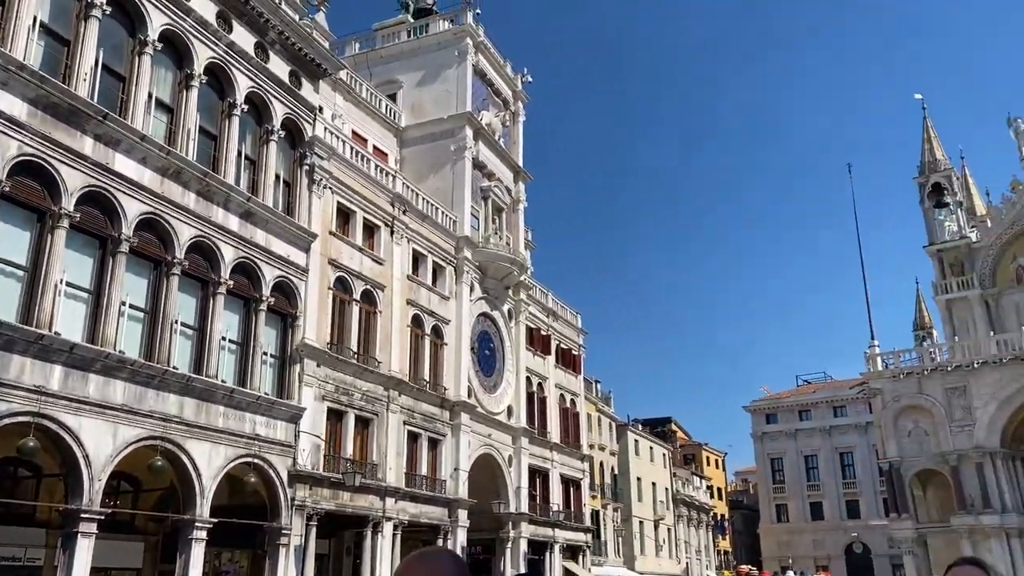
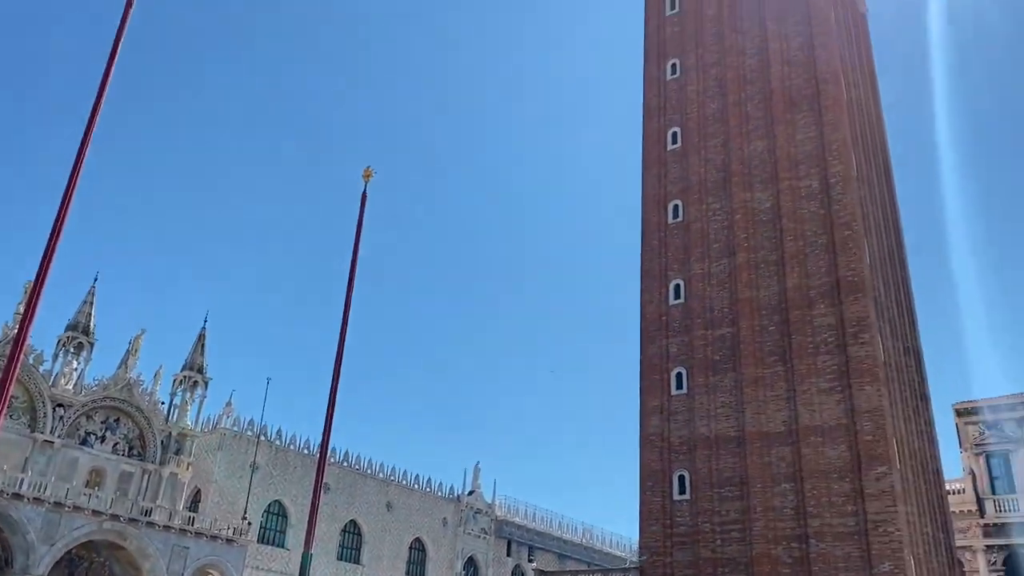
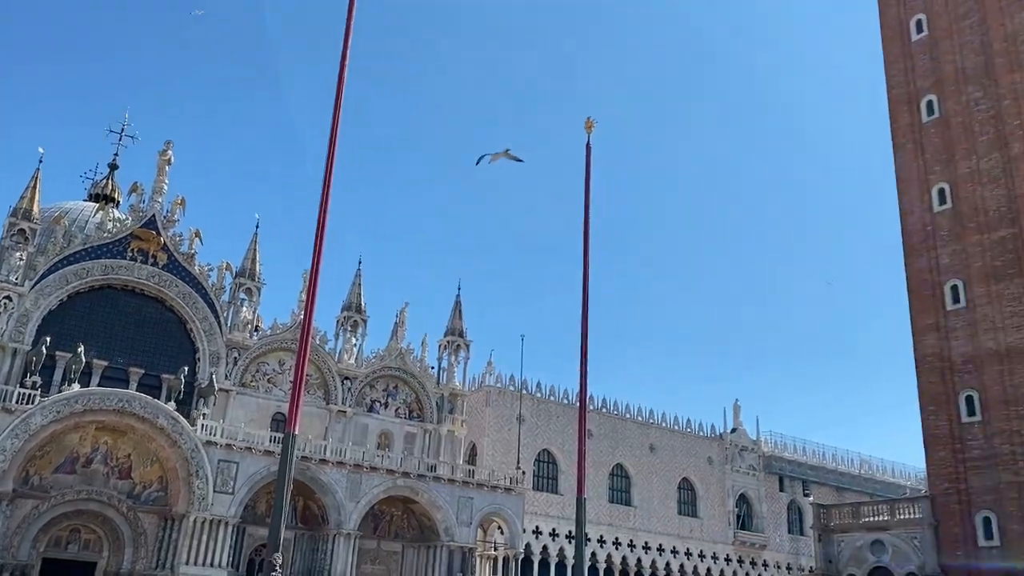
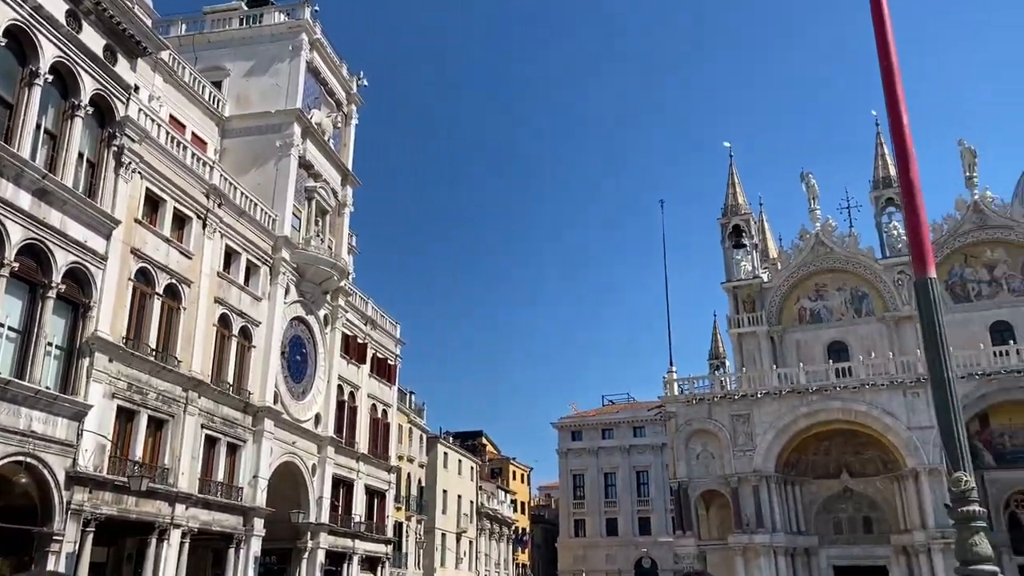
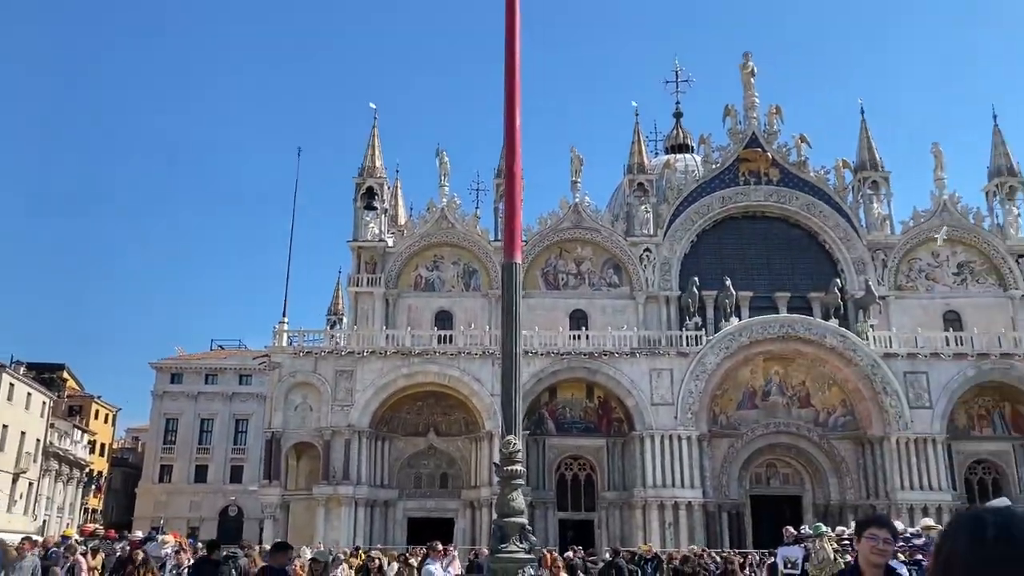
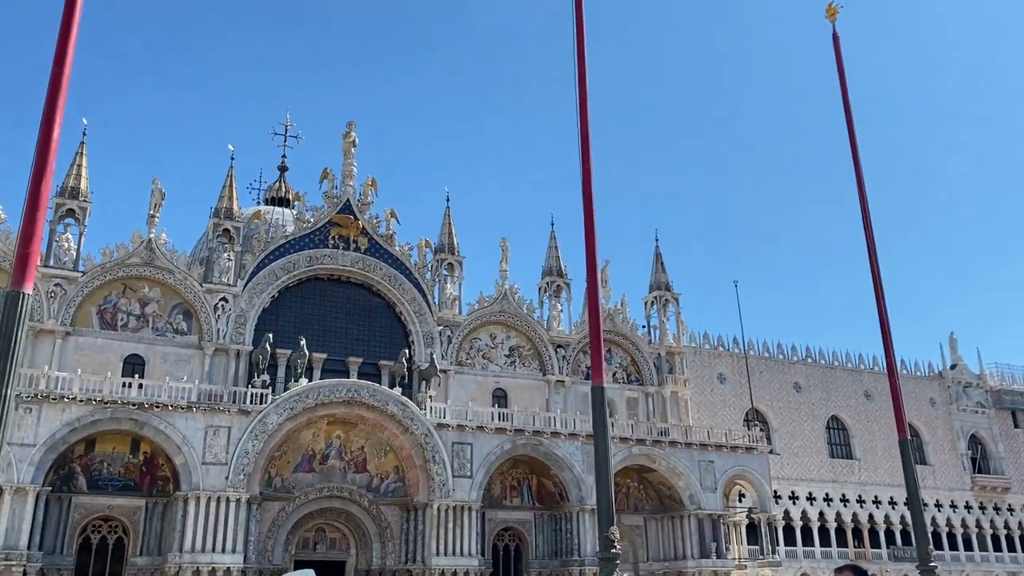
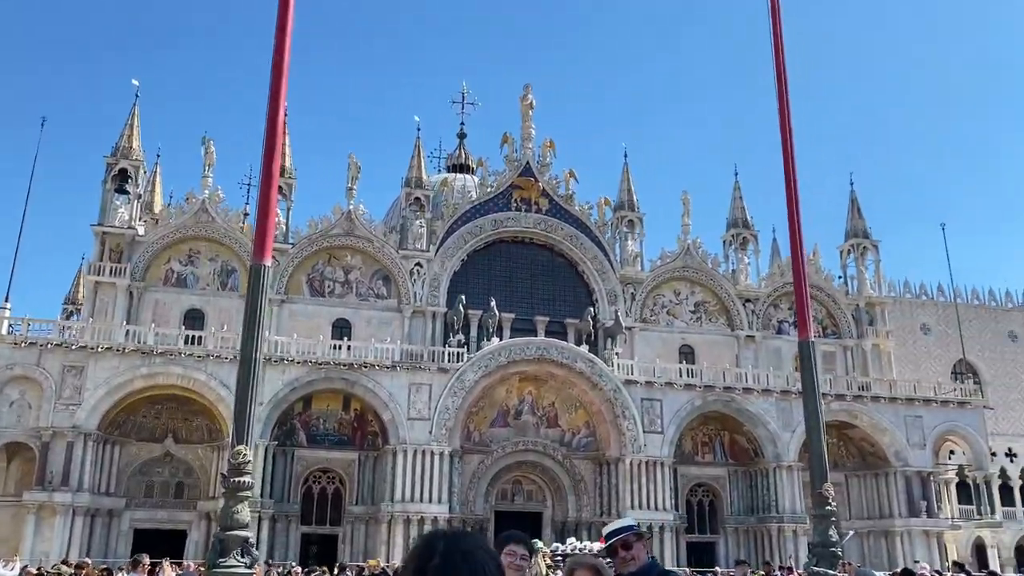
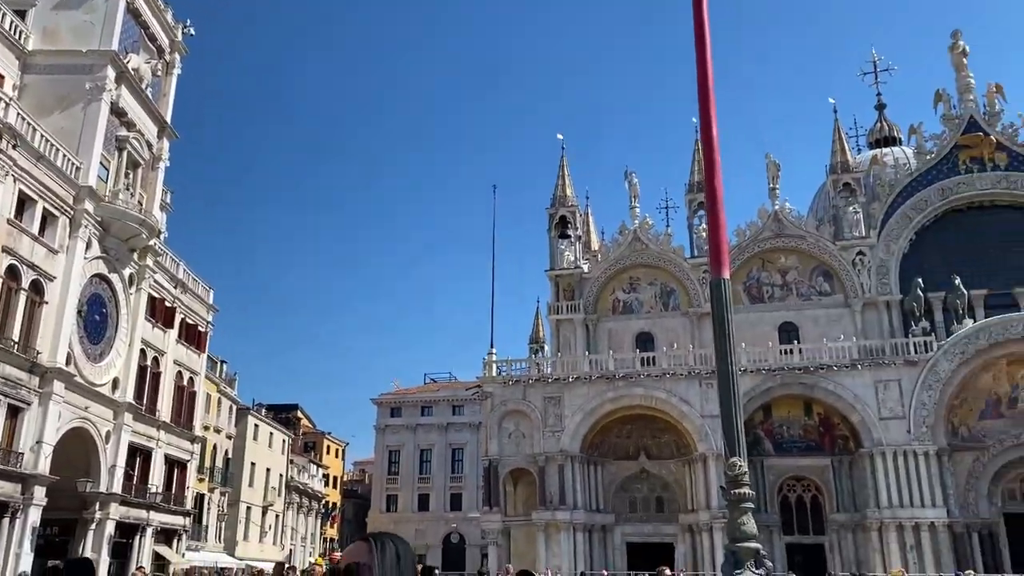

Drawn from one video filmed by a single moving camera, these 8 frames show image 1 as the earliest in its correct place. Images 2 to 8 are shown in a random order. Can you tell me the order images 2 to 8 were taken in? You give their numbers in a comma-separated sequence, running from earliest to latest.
4, 8, 5, 7, 6, 3, 2
